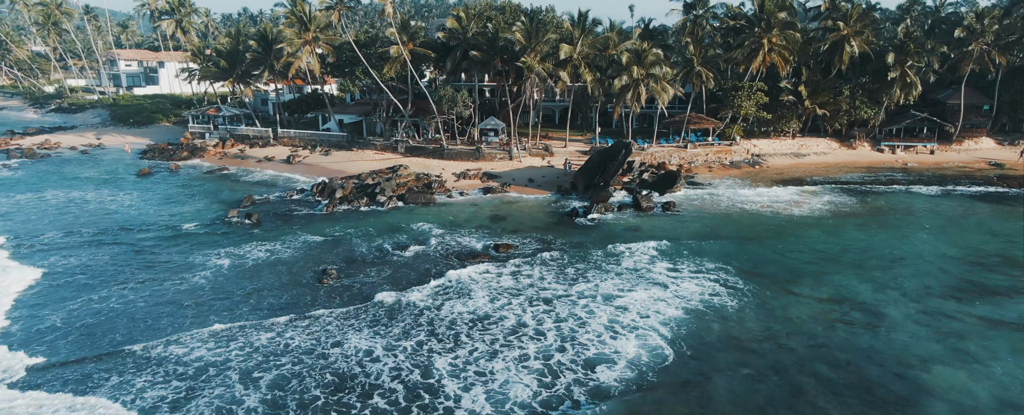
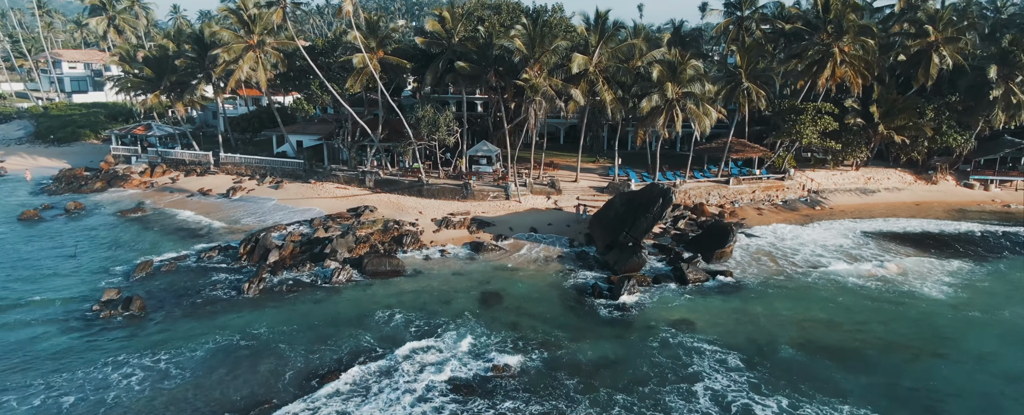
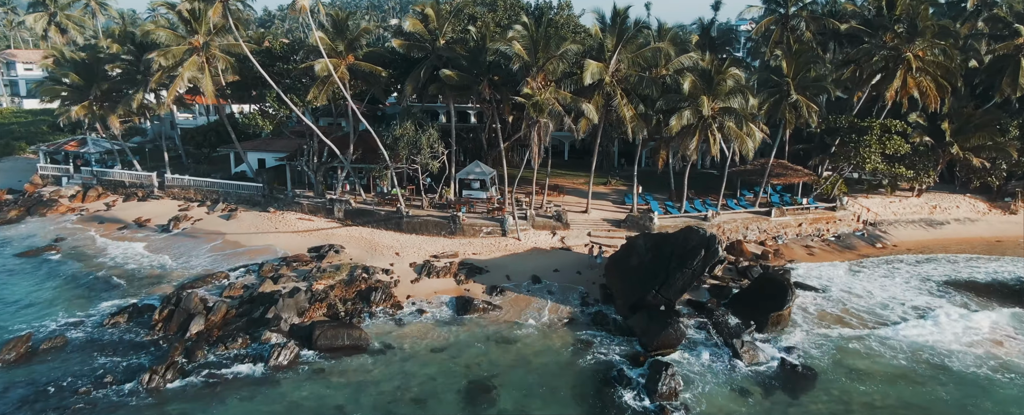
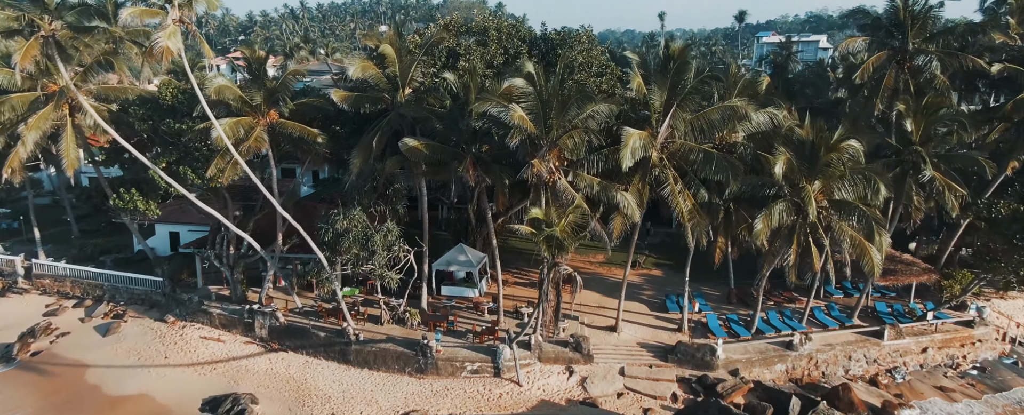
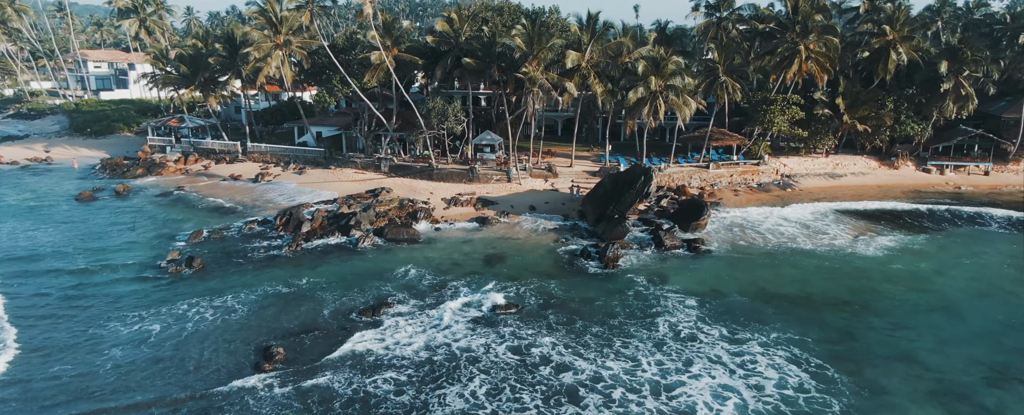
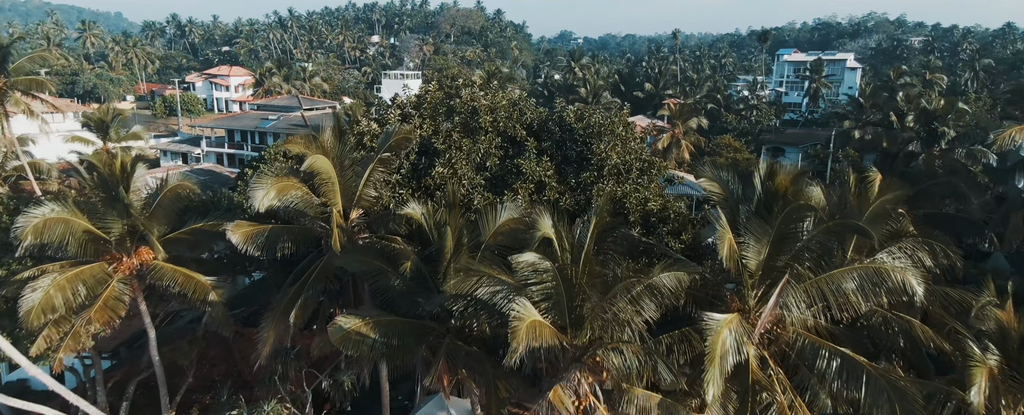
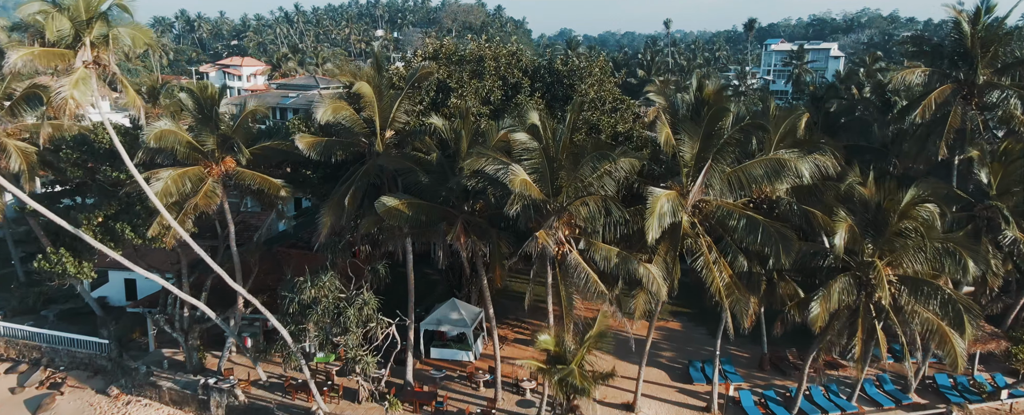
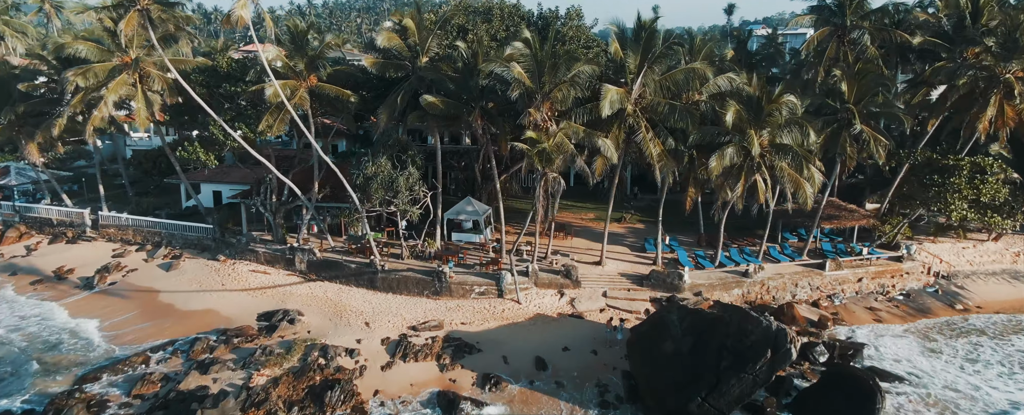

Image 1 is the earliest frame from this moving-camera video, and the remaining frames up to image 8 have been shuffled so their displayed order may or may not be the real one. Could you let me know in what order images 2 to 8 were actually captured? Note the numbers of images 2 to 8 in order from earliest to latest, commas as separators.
5, 2, 3, 8, 4, 7, 6
